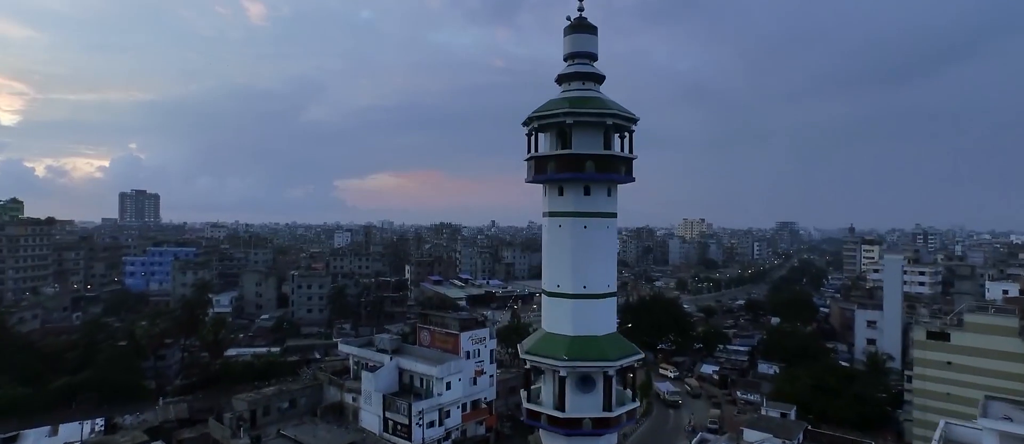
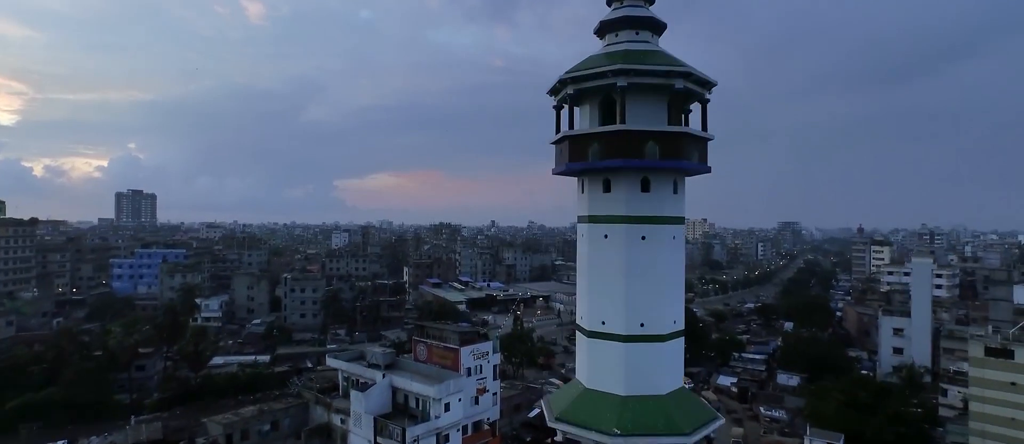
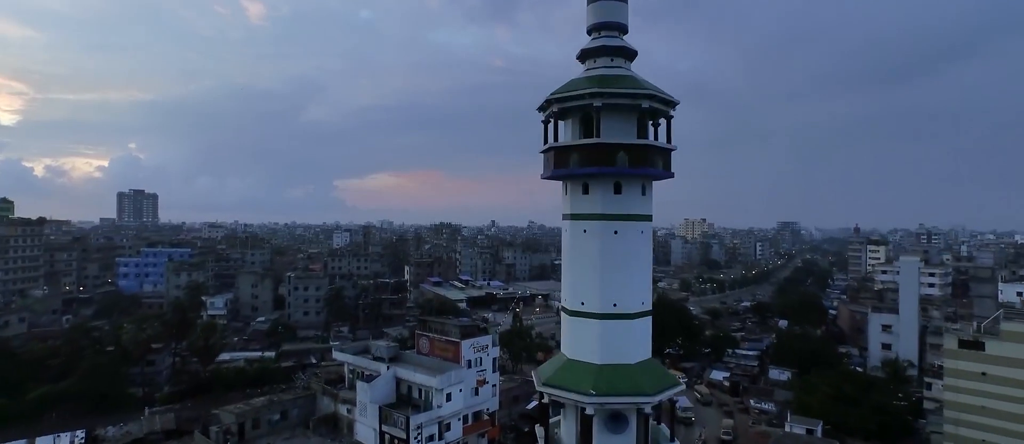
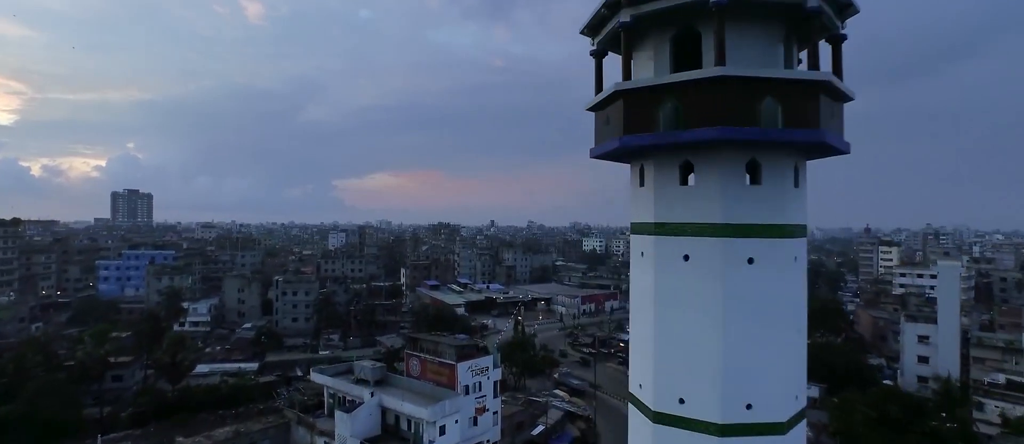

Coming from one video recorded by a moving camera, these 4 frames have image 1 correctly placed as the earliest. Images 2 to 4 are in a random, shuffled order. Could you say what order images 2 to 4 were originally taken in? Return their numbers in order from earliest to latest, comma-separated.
3, 2, 4
